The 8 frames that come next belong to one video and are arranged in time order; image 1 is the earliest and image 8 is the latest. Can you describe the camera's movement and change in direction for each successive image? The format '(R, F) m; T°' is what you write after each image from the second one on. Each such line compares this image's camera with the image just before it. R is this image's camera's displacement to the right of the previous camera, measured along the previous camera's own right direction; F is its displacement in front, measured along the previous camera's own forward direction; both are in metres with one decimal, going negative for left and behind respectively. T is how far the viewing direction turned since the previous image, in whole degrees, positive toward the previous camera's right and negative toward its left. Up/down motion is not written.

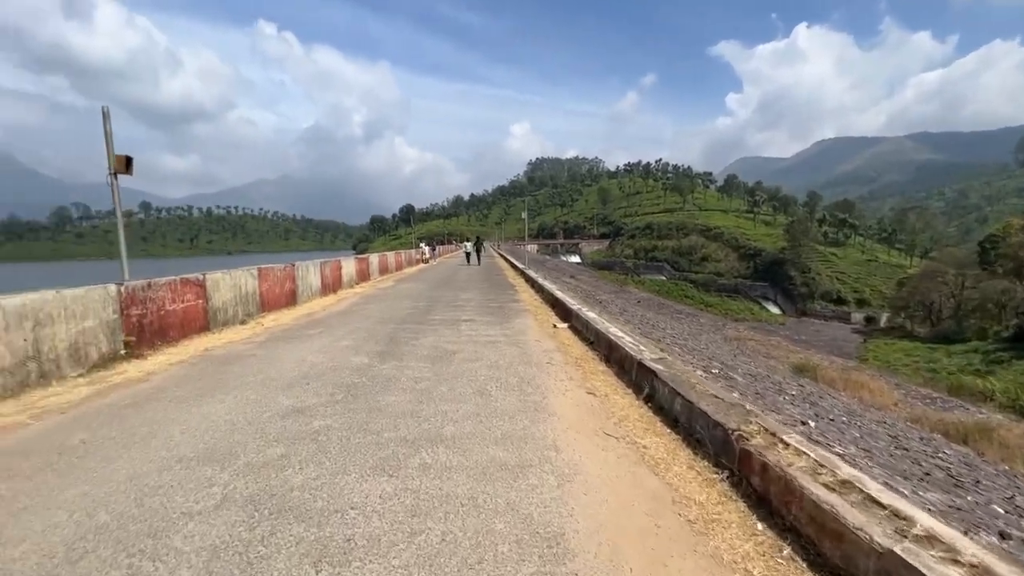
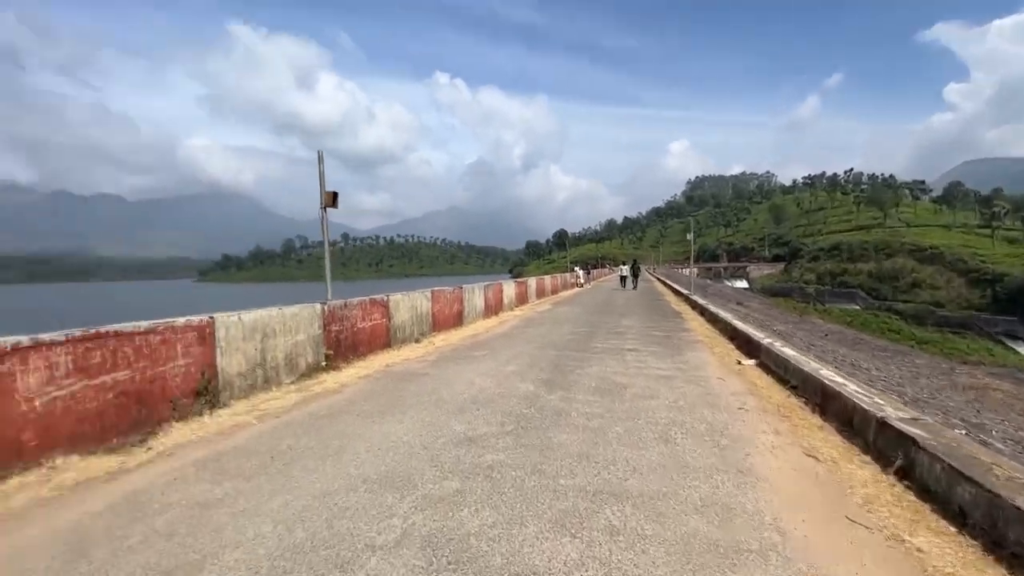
(-0.5, +0.6) m; -18°
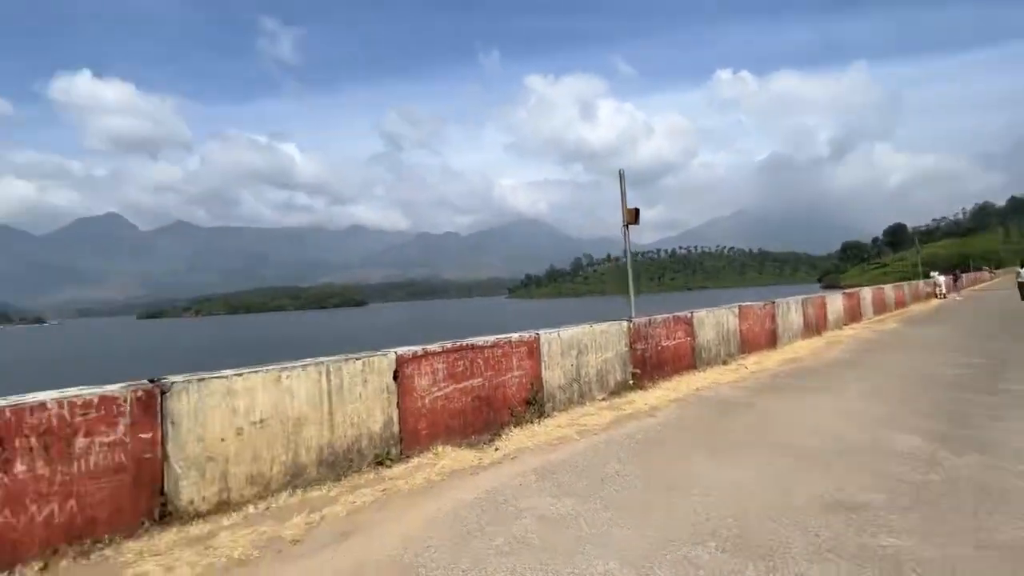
(-0.7, +0.4) m; -33°
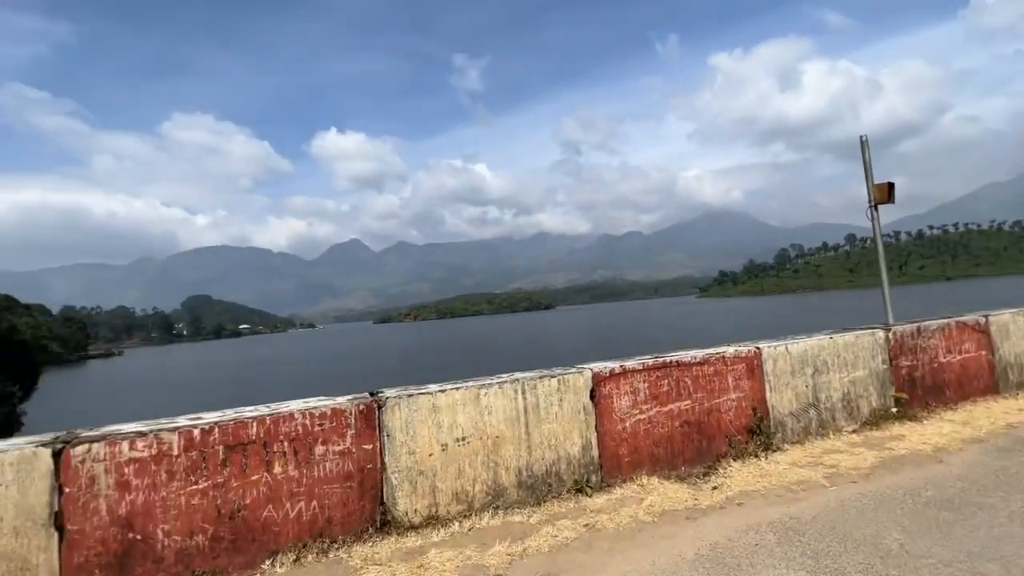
(-0.3, +0.7) m; -22°
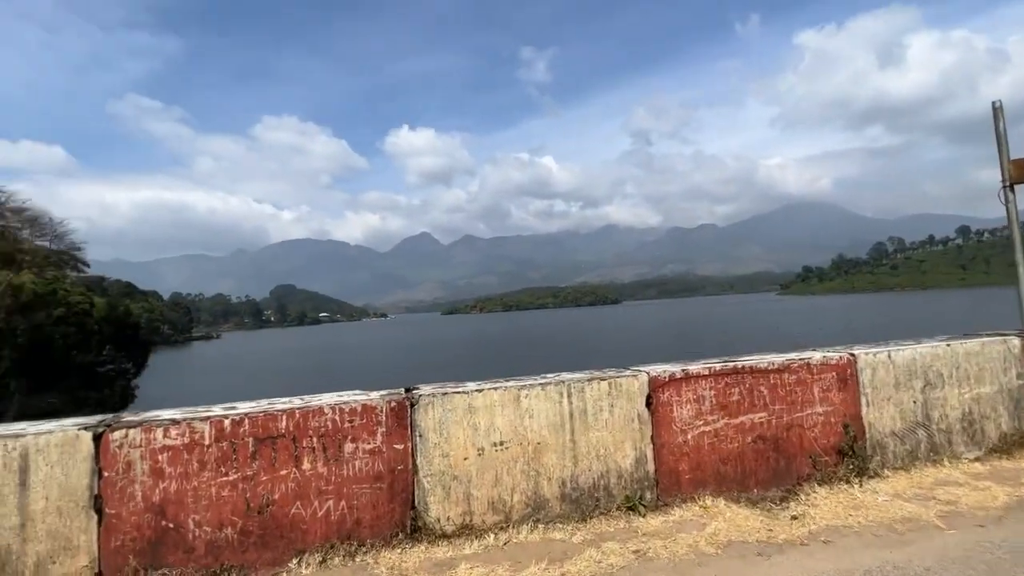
(+0.2, +0.6) m; -8°
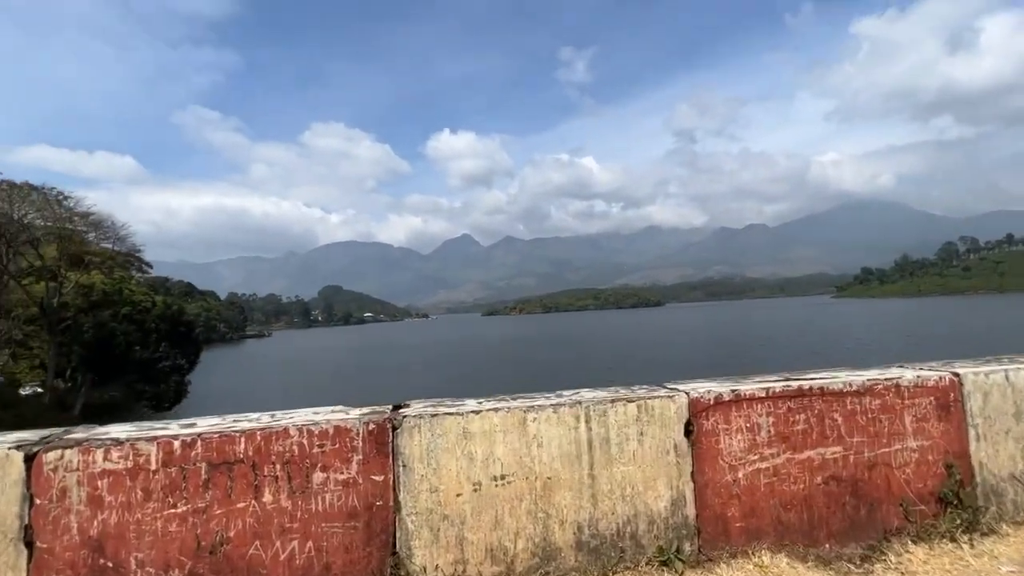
(+0.3, +1.0) m; -5°
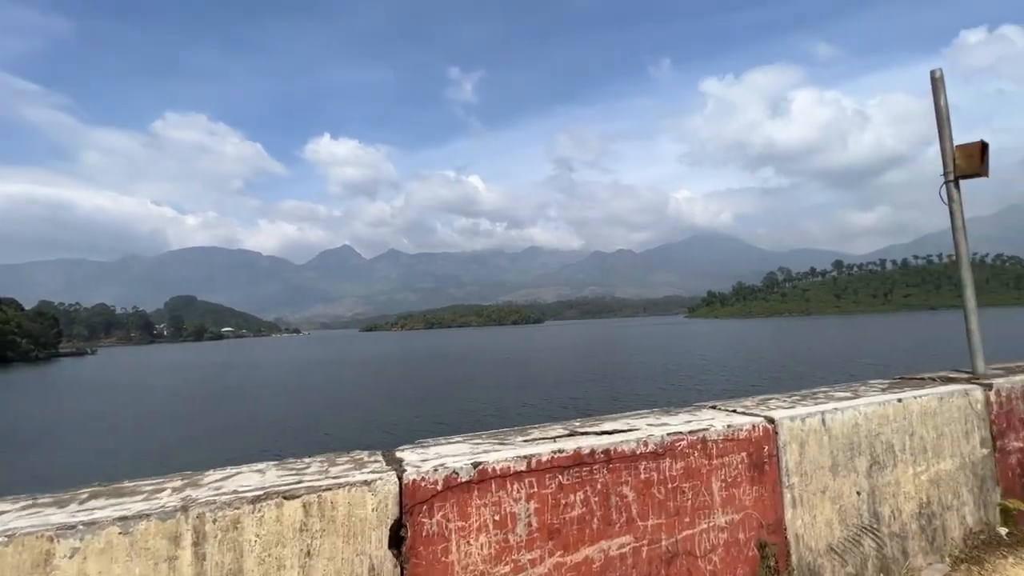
(+1.7, +1.7) m; +14°
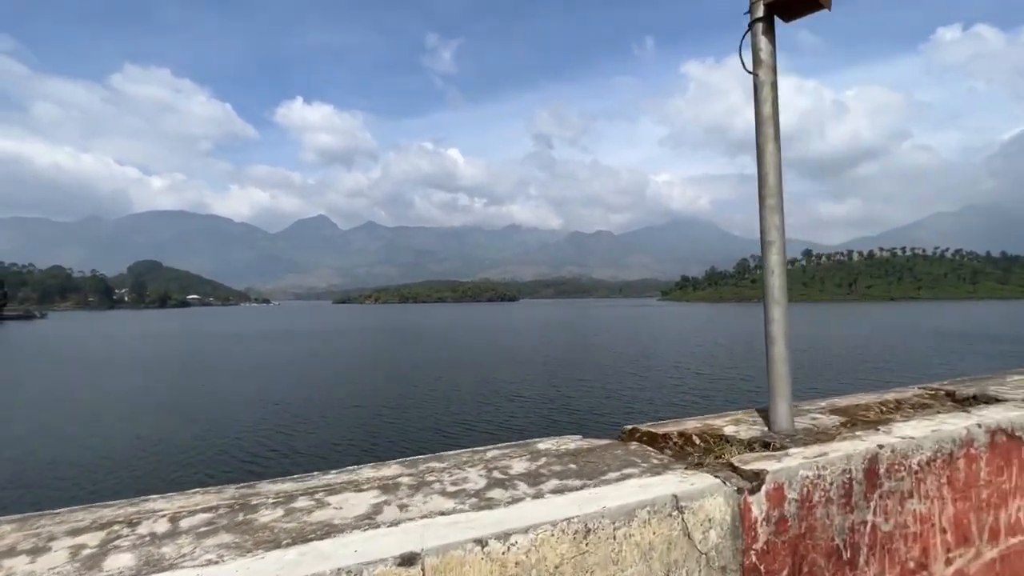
(+3.9, +3.1) m; +3°
